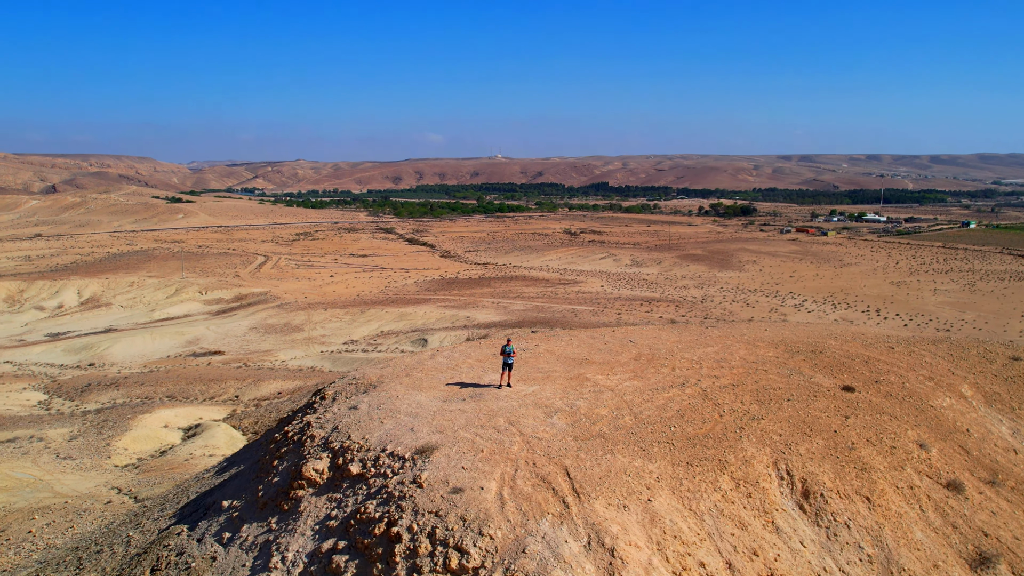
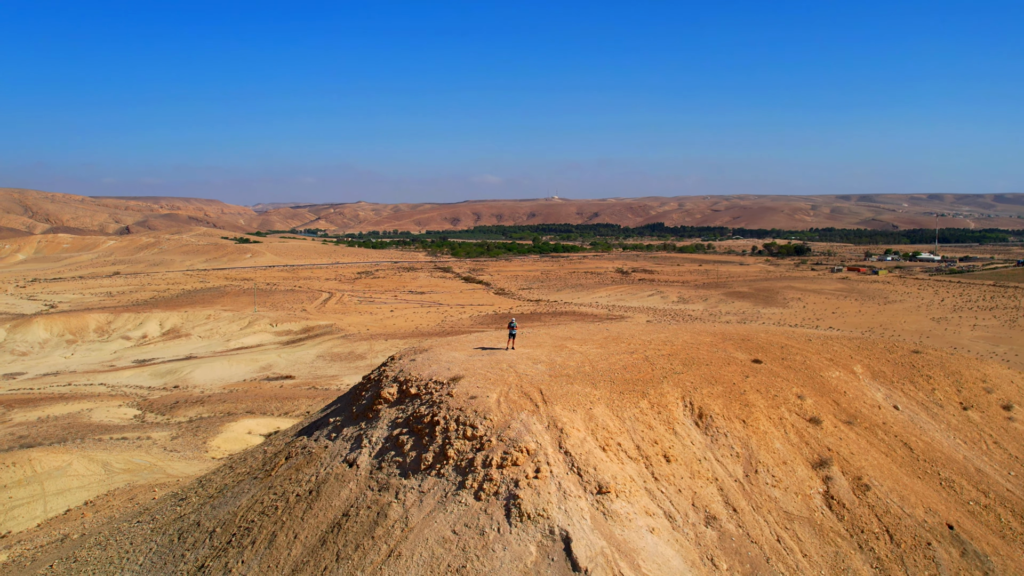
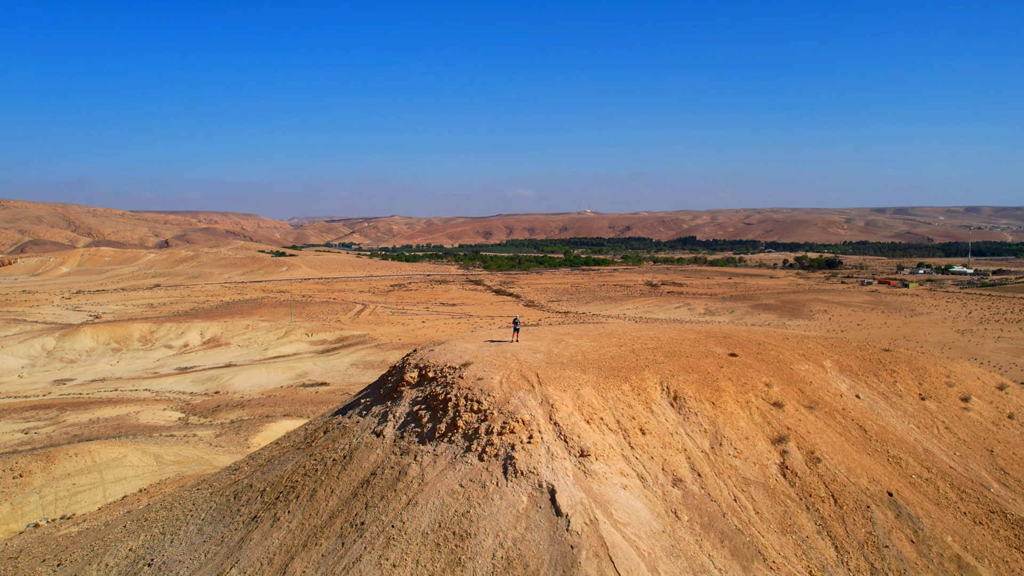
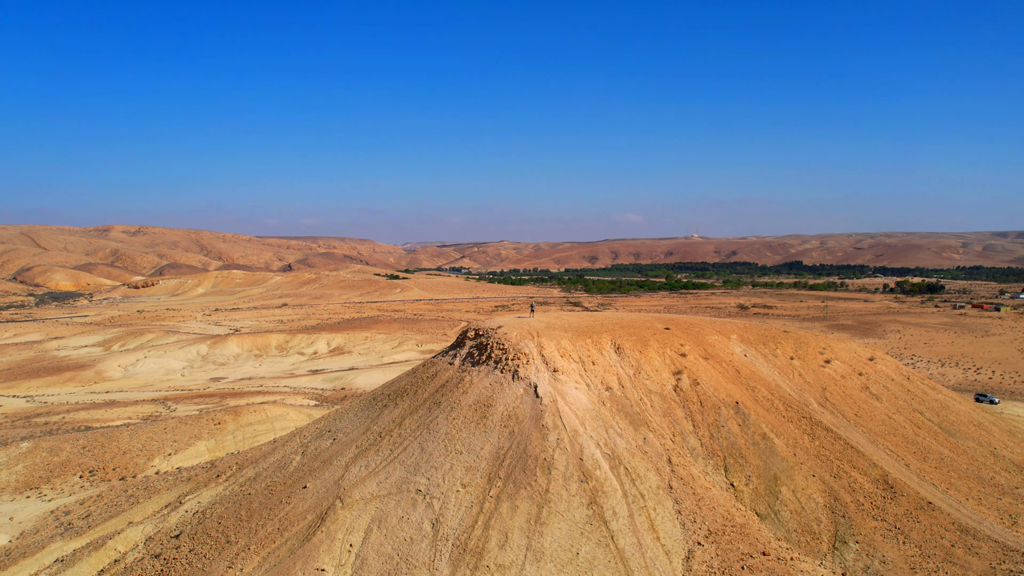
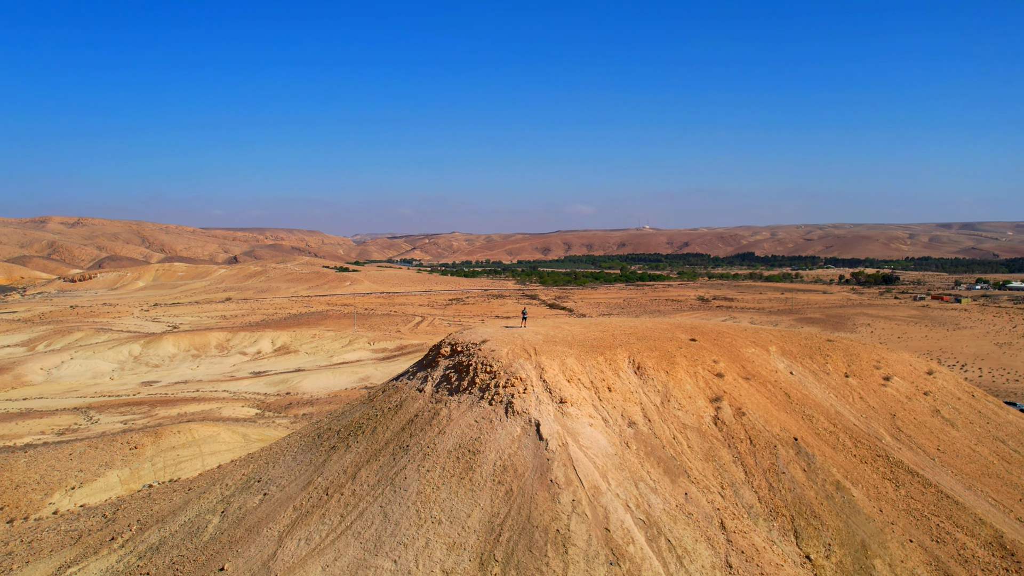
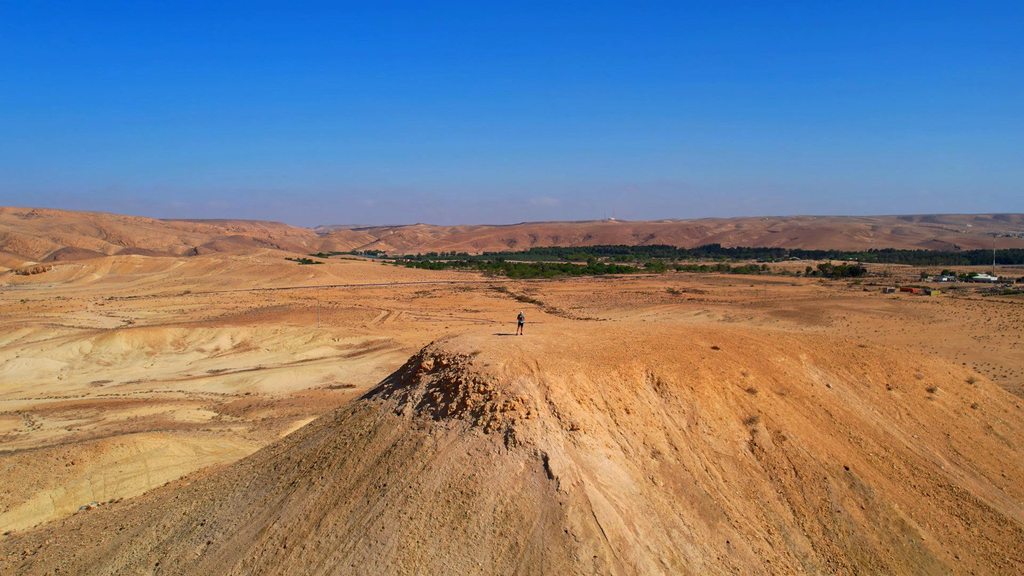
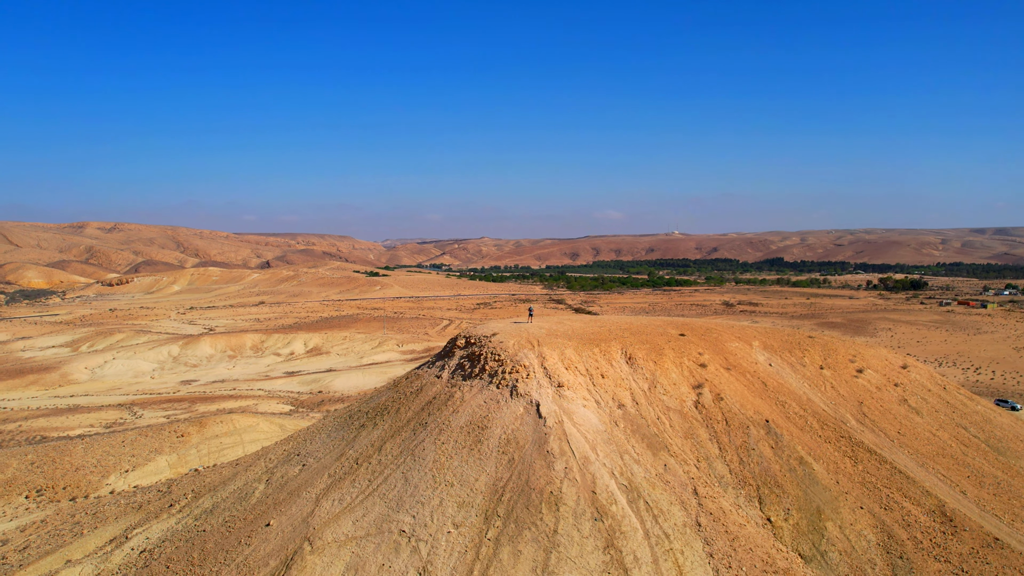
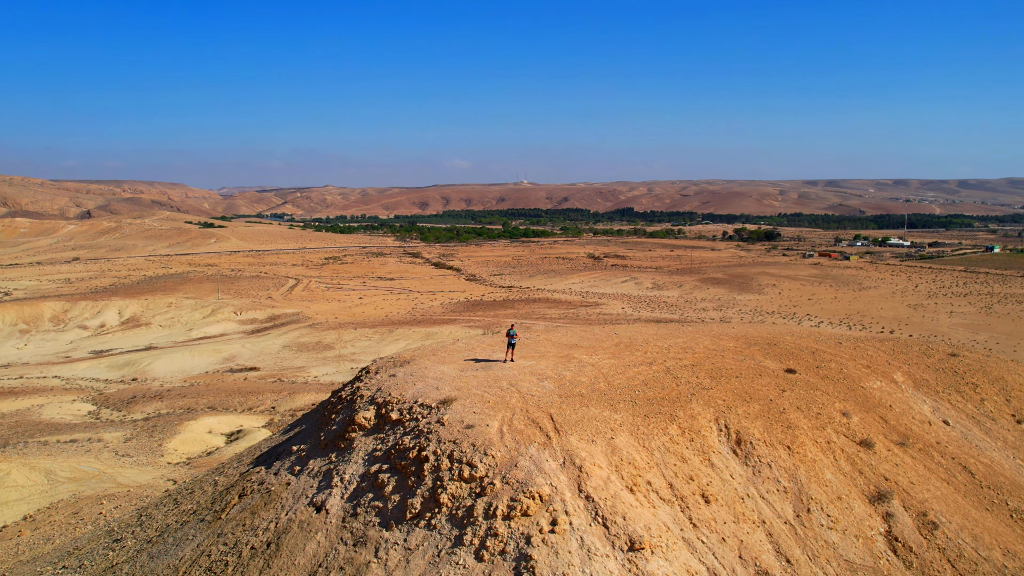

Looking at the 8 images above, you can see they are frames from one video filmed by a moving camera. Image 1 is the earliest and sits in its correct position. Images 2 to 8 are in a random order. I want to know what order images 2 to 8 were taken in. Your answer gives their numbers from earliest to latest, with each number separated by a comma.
8, 2, 3, 6, 5, 7, 4
